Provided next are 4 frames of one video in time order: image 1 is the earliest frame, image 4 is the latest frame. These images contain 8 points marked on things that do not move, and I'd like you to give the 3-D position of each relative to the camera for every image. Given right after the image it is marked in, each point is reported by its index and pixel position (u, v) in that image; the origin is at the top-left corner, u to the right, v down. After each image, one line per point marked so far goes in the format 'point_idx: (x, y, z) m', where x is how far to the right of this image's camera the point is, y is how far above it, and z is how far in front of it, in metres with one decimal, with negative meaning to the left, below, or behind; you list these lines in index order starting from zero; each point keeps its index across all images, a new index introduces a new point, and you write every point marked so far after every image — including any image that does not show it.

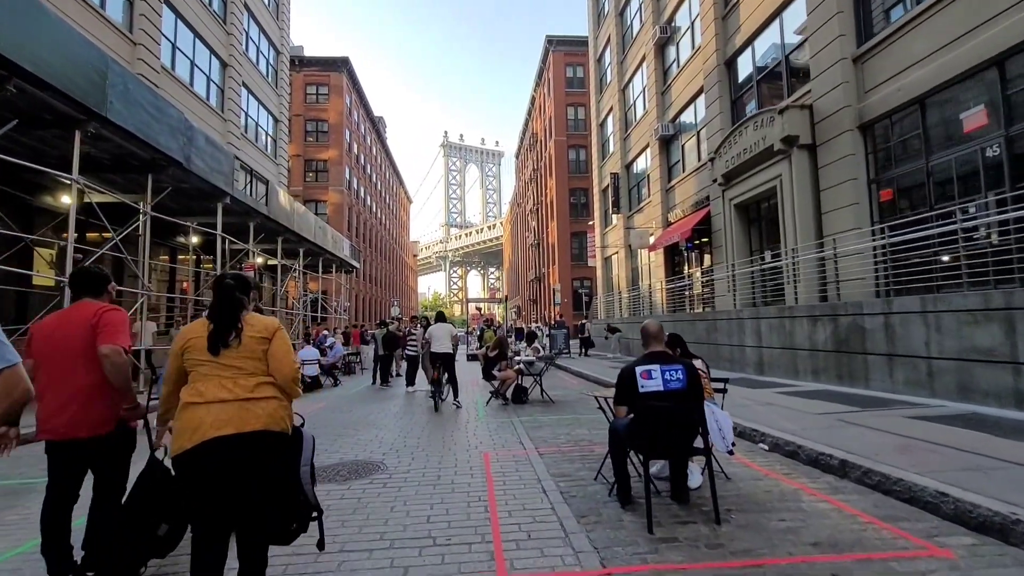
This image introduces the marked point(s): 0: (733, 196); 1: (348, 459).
0: (+7.7, +3.2, +17.1) m
1: (-2.0, -2.1, +6.1) m
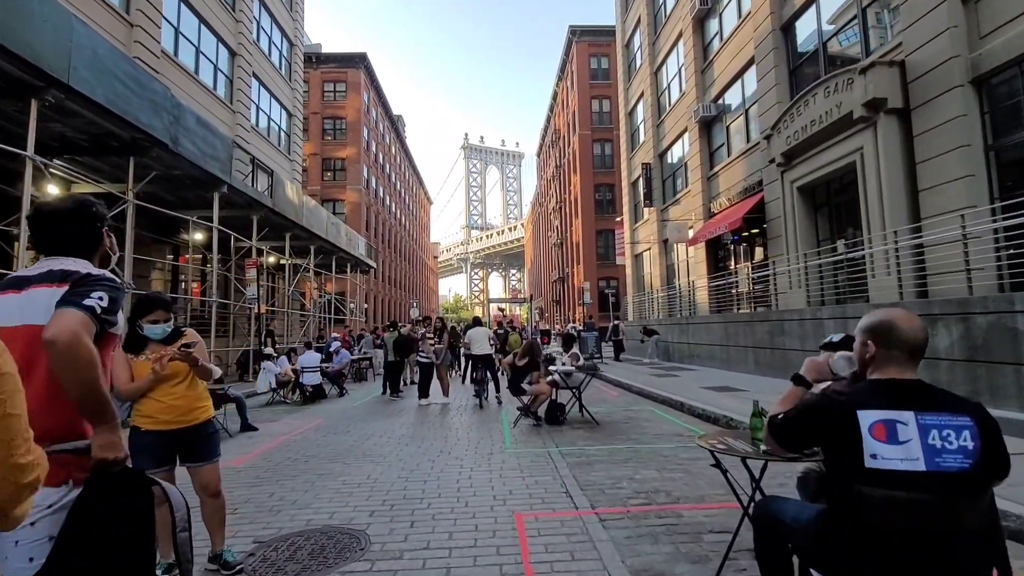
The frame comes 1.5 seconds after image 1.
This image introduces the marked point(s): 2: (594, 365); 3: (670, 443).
0: (+8.5, +3.3, +14.8) m
1: (-1.6, -2.0, +4.1) m
2: (+1.5, -1.4, +8.8) m
3: (+2.1, -2.1, +6.6) m
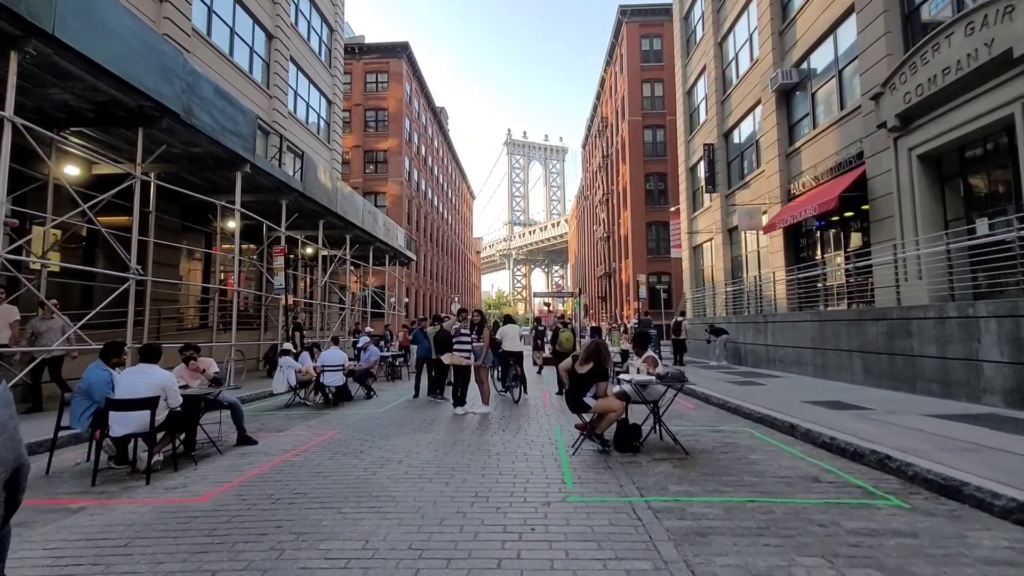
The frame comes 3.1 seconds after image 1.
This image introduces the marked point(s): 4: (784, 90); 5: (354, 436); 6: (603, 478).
0: (+9.8, +3.5, +12.0) m
1: (-1.2, -1.8, +2.3) m
2: (+2.3, -1.1, +6.6) m
3: (+2.7, -1.9, +4.4) m
4: (+10.6, +7.7, +19.2) m
5: (-2.5, -2.4, +7.7) m
6: (+1.0, -2.0, +5.2) m
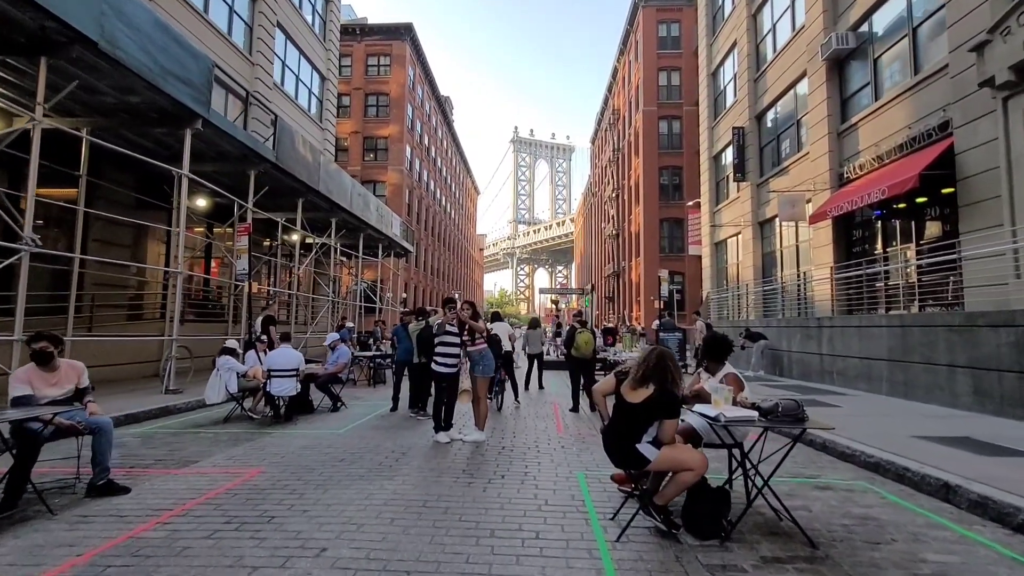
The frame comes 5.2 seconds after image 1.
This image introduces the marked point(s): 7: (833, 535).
0: (+10.0, +3.6, +9.4) m
1: (-1.2, -1.5, -0.2) m
2: (+2.3, -1.0, +4.1) m
3: (+2.7, -1.7, +1.9) m
4: (+10.9, +7.7, +16.6) m
5: (-2.5, -2.1, +5.2) m
6: (+1.0, -1.8, +2.7) m
7: (+2.5, -1.9, +3.8) m
